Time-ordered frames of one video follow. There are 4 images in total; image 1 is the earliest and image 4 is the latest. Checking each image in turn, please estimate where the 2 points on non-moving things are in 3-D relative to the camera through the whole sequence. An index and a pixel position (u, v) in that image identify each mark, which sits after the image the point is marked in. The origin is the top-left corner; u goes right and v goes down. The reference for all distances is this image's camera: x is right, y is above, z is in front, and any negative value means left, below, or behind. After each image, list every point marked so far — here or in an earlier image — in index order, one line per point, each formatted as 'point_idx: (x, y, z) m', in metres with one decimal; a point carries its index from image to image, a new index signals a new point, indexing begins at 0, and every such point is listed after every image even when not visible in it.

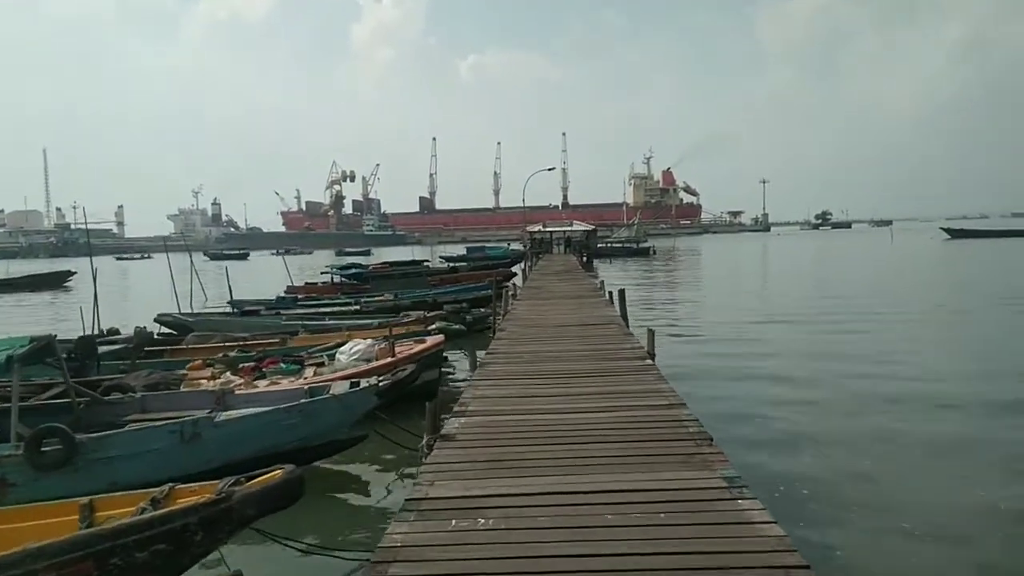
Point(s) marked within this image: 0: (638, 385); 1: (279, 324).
0: (+1.2, -1.0, +7.2) m
1: (-5.5, -0.9, +17.5) m
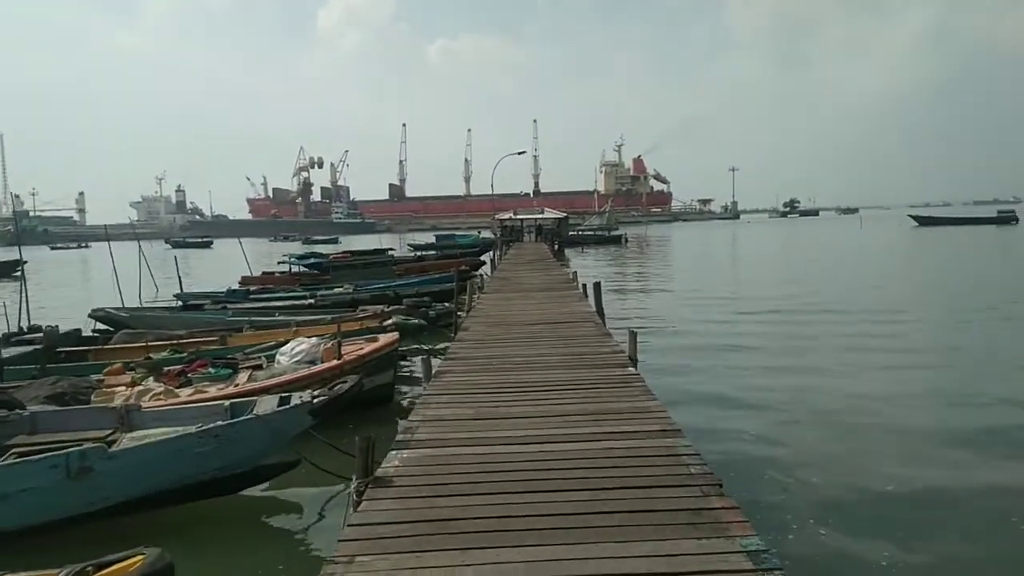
0: (+0.9, -0.9, +6.0) m
1: (-6.3, -0.7, +16.1) m
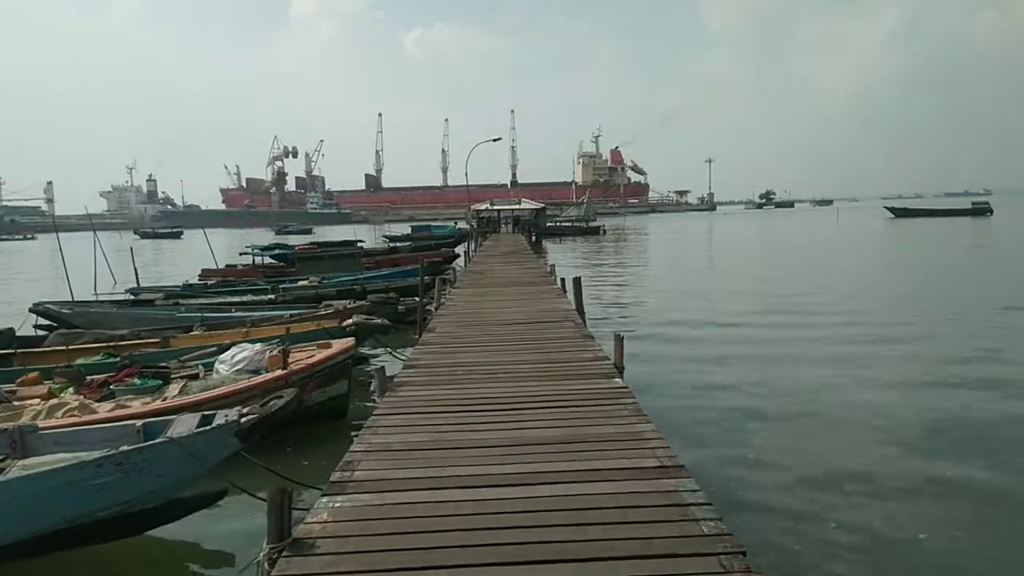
0: (+0.6, -0.9, +5.0) m
1: (-6.8, -0.6, +14.8) m
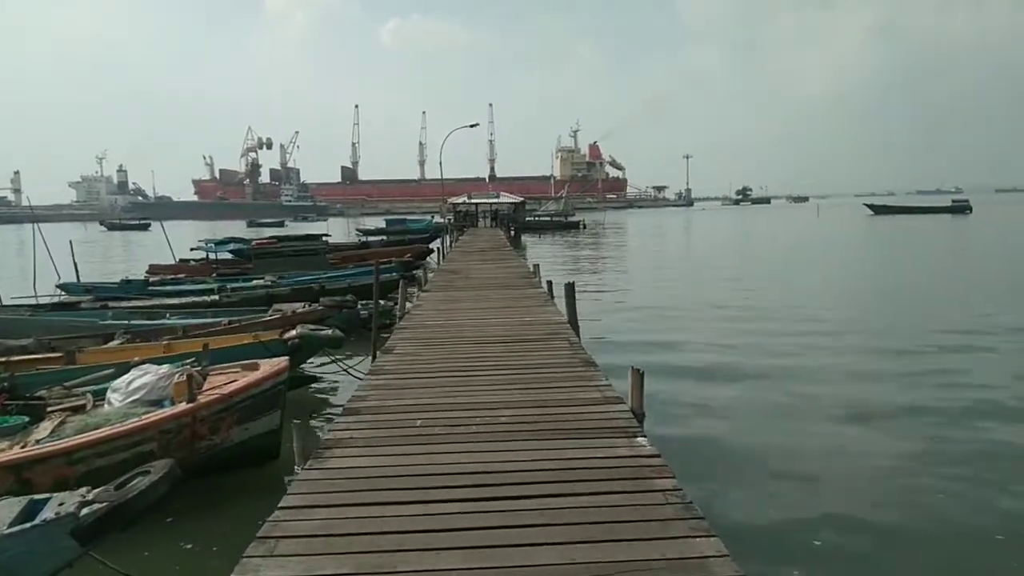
0: (+0.6, -1.1, +3.1) m
1: (-7.2, -0.6, +12.7) m
